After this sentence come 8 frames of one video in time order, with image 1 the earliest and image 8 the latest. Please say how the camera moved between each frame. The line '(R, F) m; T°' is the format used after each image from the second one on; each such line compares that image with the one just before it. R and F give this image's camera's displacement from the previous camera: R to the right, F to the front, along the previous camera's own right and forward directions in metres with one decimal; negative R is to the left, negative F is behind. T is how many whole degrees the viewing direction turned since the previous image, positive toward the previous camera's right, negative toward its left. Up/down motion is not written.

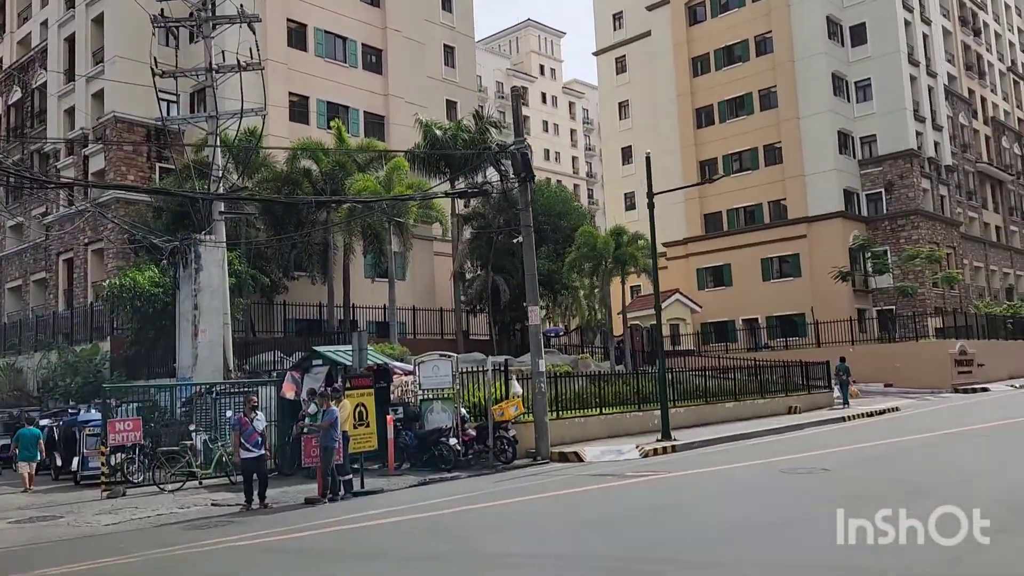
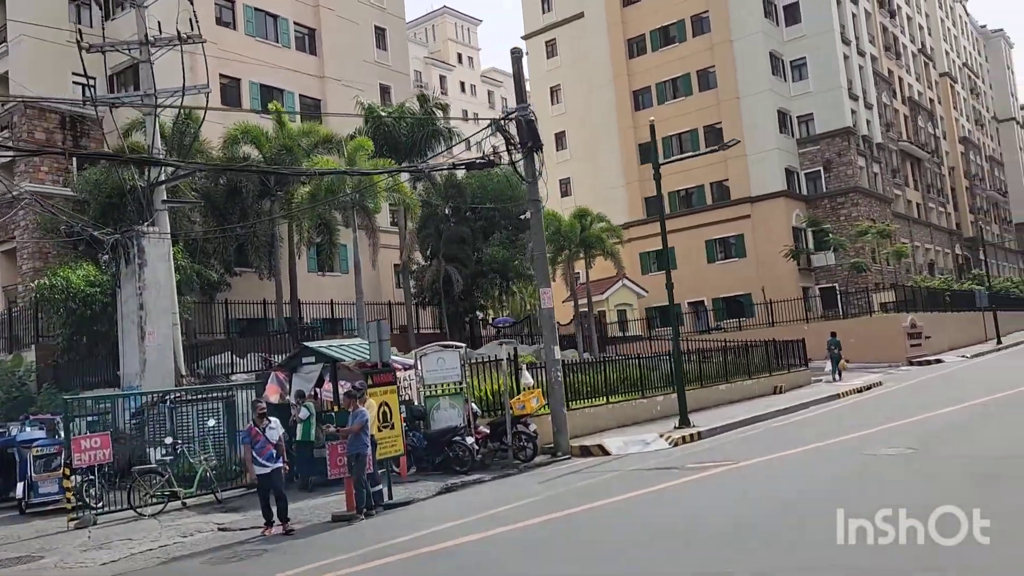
(-1.9, +1.6) m; +6°
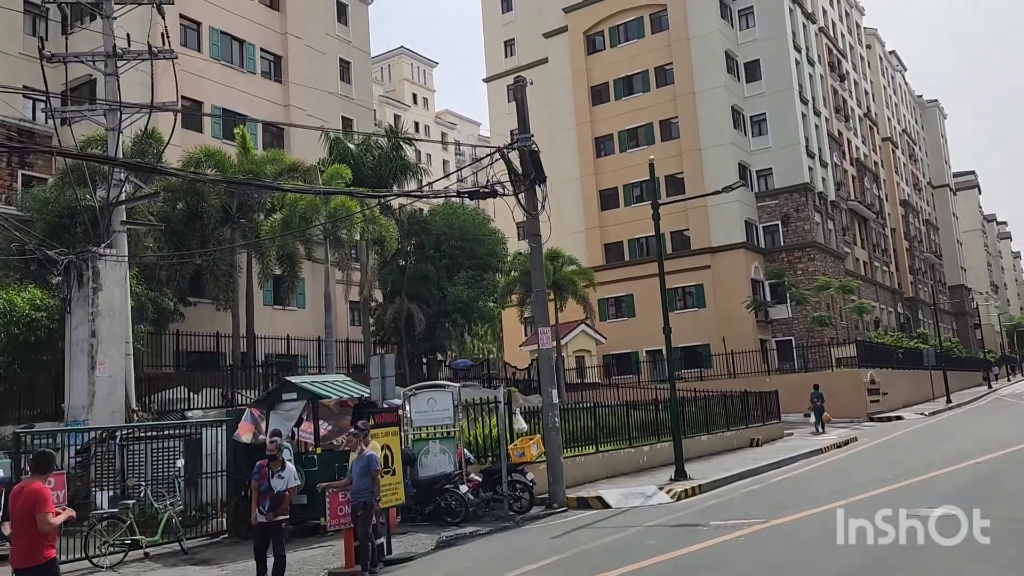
(-1.1, +0.9) m; +4°
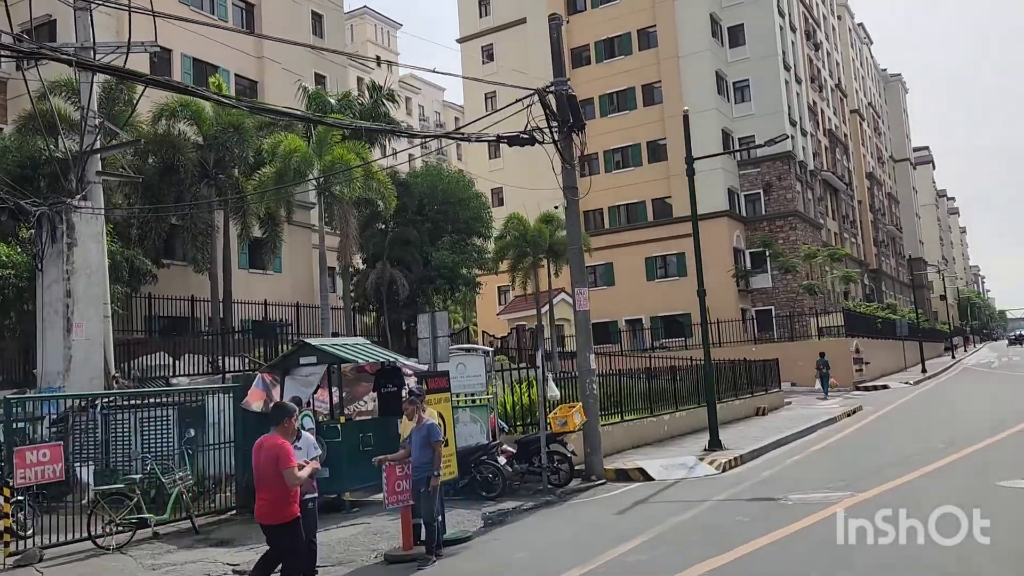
(-1.4, +1.2) m; +3°
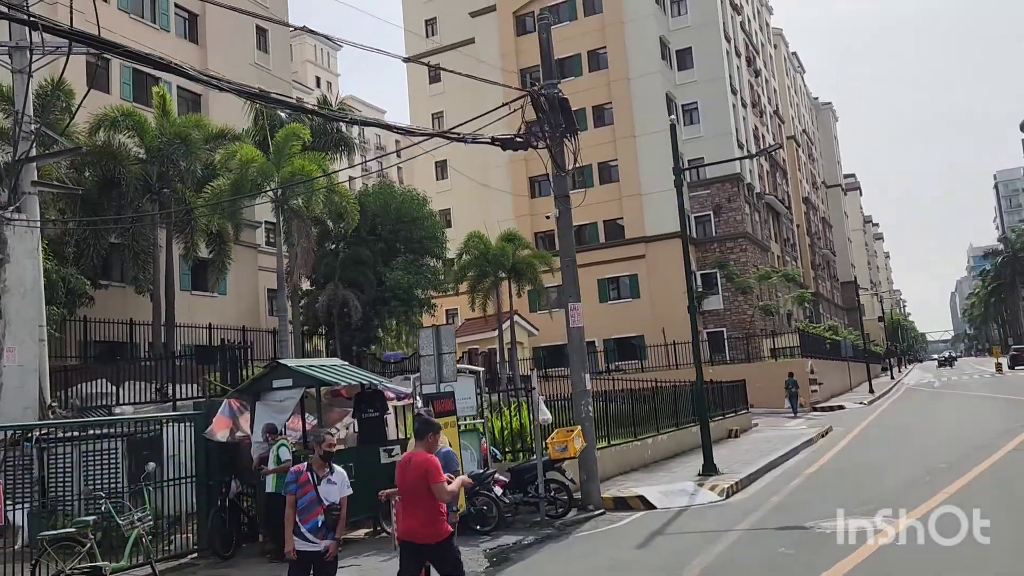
(-0.8, +1.0) m; +4°
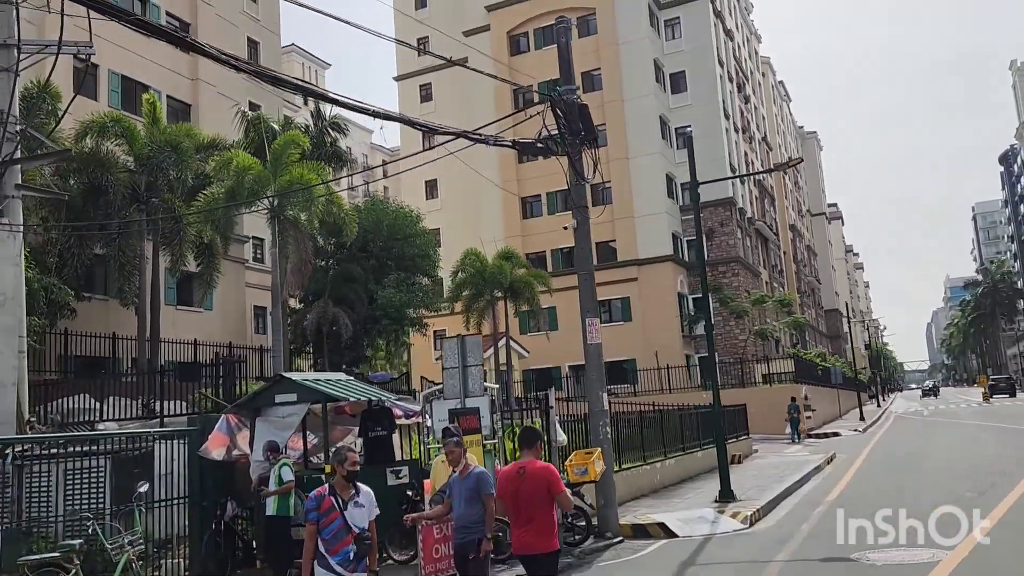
(-0.5, +0.6) m; +1°
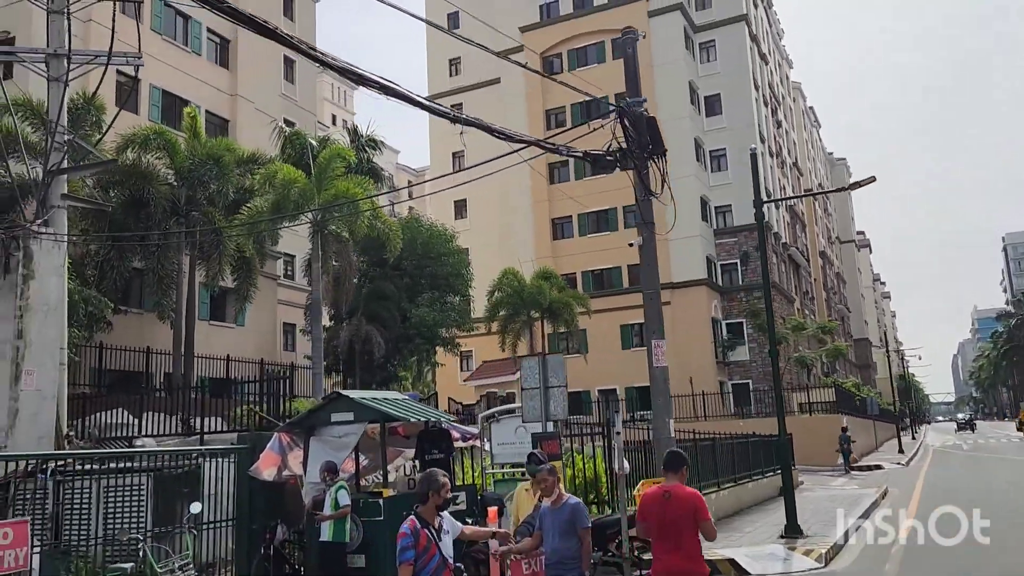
(-0.6, +0.5) m; -1°
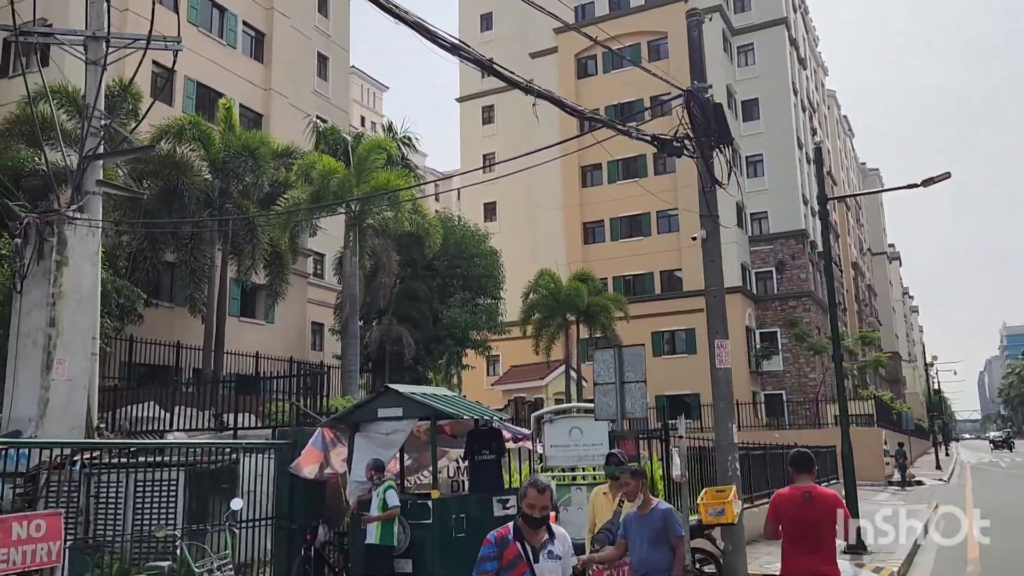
(-0.5, +0.6) m; -1°
